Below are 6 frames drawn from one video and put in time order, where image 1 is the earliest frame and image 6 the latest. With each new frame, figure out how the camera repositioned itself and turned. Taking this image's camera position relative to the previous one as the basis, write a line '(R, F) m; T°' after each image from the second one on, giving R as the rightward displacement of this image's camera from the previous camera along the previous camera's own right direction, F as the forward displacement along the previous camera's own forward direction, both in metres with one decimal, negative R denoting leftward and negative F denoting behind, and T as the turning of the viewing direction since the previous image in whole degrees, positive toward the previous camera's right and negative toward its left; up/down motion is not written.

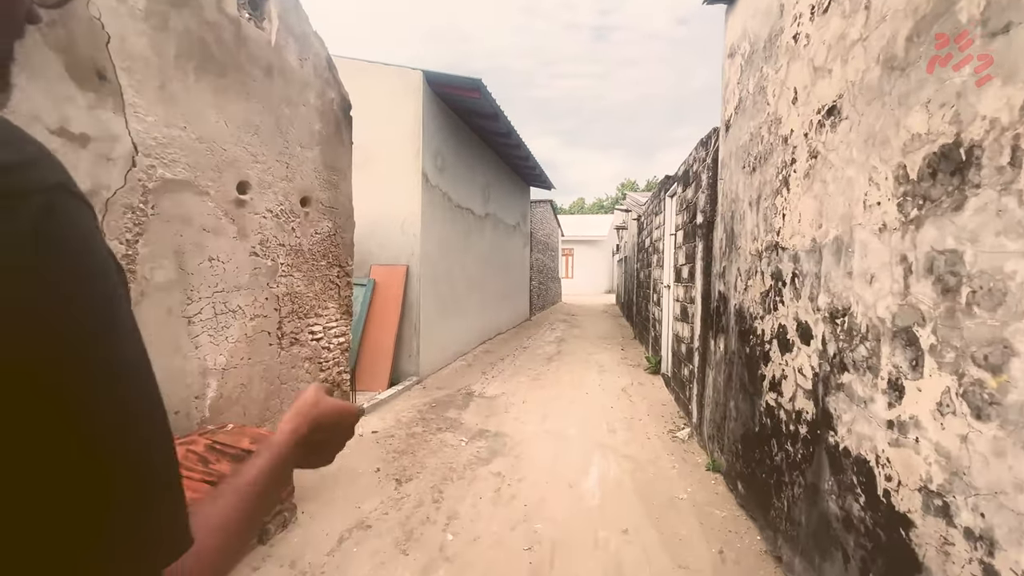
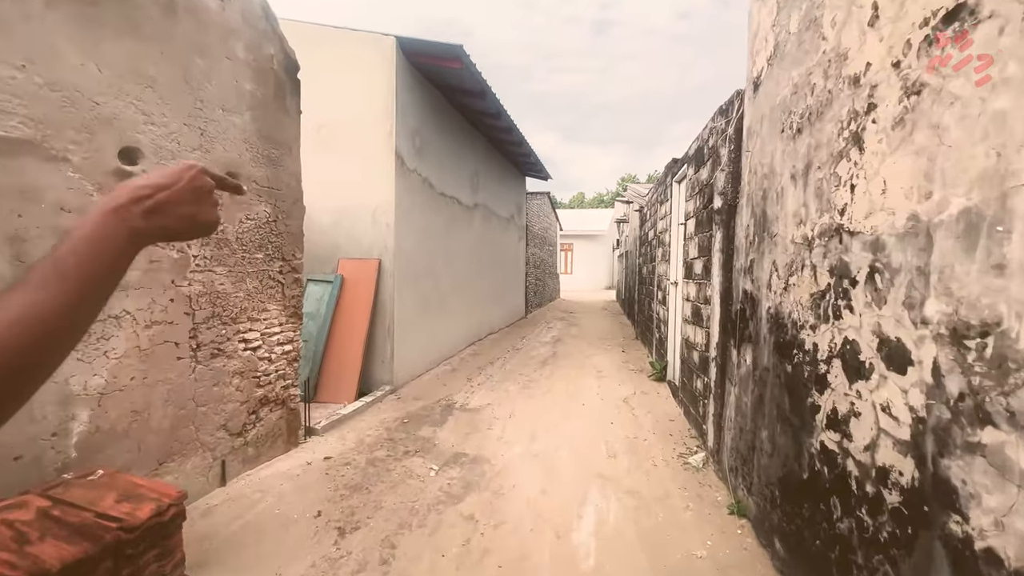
(+0.1, +0.6) m; 0°
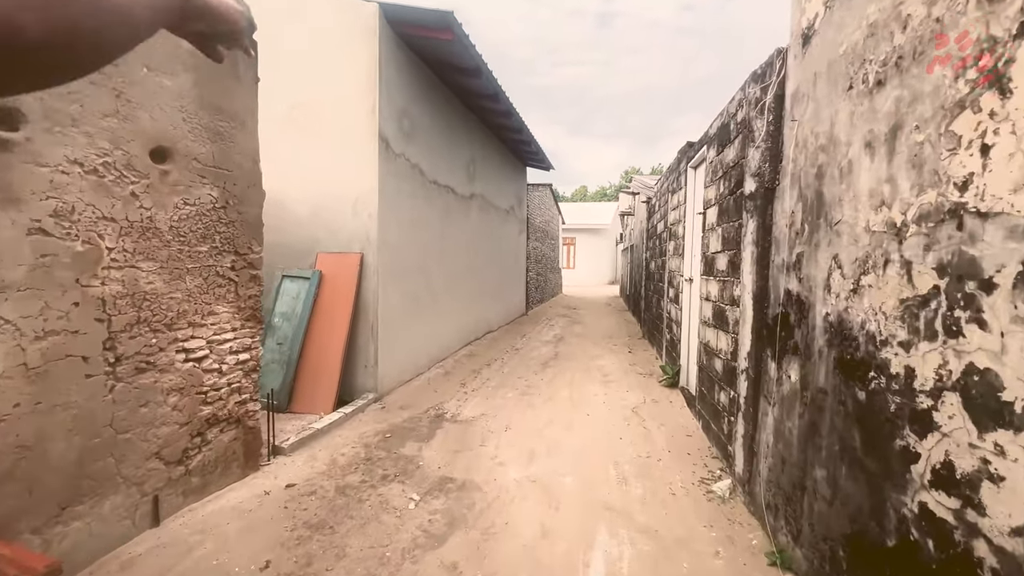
(0.0, +0.5) m; 0°
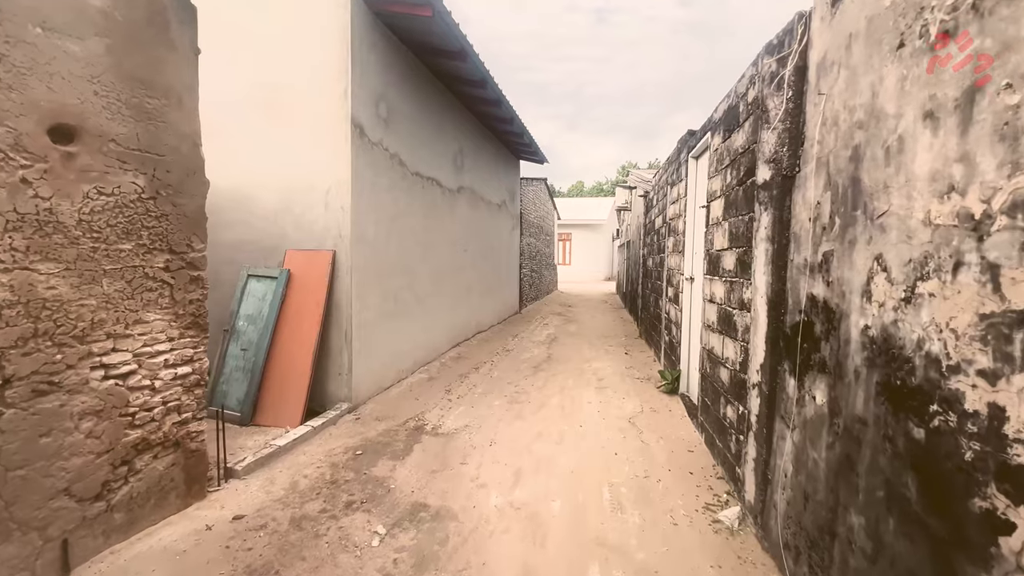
(+0.1, +0.3) m; 0°
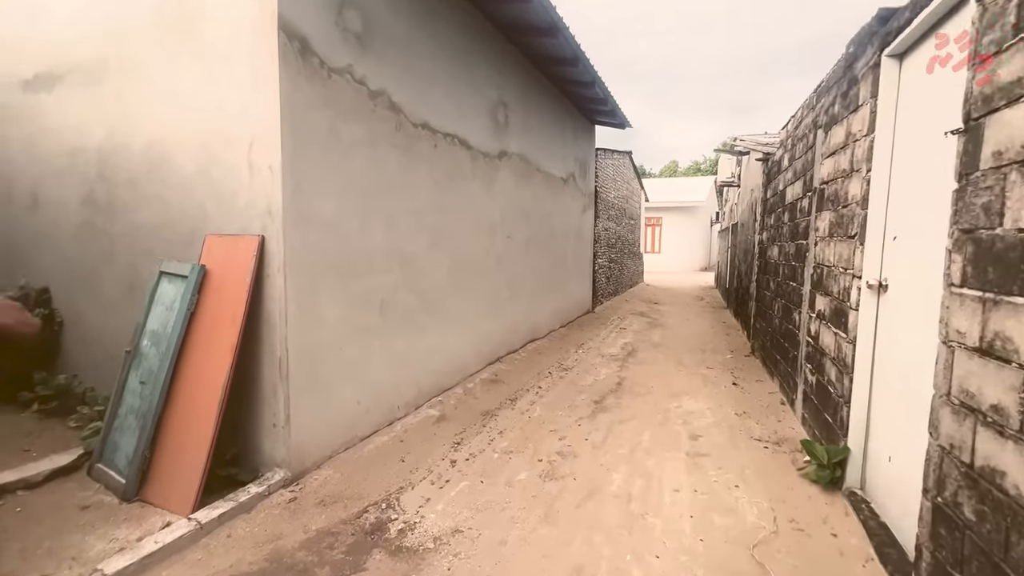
(+0.3, +1.7) m; -11°
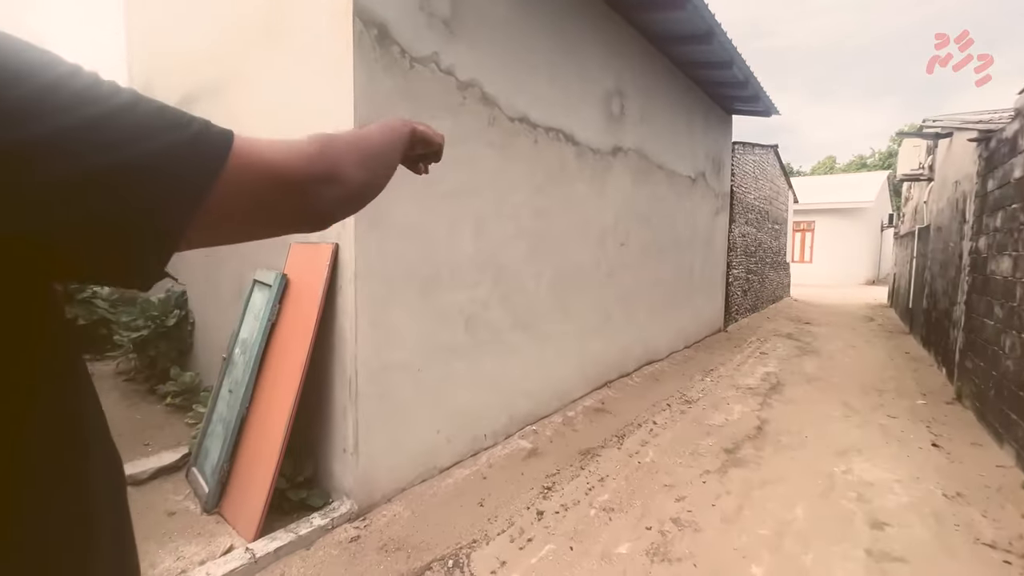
(+0.1, +0.5) m; -15°
